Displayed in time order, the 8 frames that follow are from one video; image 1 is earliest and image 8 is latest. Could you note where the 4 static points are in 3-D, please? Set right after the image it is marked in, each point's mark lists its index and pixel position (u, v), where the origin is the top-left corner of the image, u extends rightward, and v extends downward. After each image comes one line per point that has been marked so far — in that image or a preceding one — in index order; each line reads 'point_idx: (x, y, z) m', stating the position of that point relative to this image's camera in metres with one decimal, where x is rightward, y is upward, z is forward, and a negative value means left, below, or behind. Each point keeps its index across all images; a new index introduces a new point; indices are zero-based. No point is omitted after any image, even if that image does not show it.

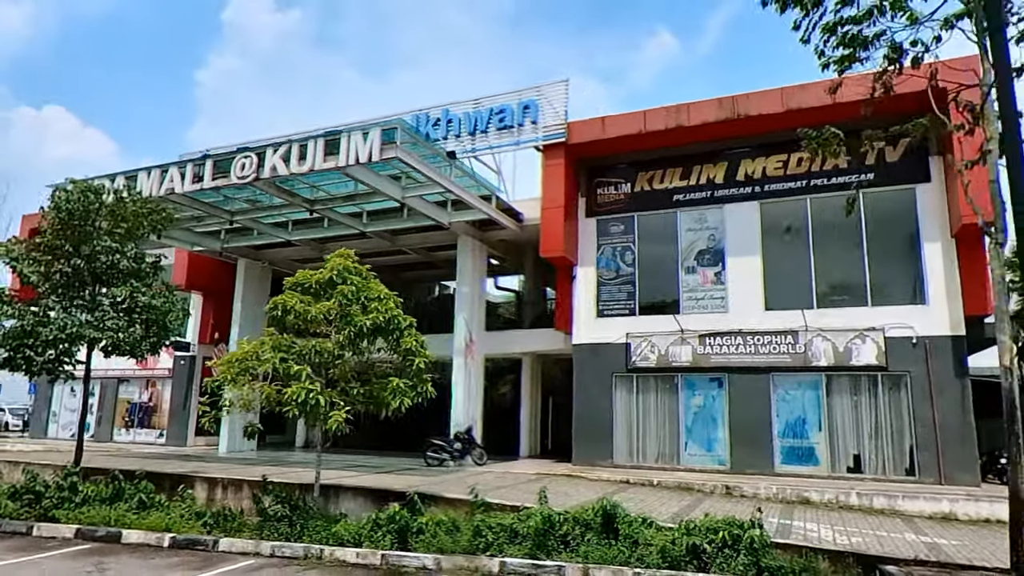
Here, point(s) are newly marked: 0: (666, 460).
0: (+4.2, -4.5, +13.6) m
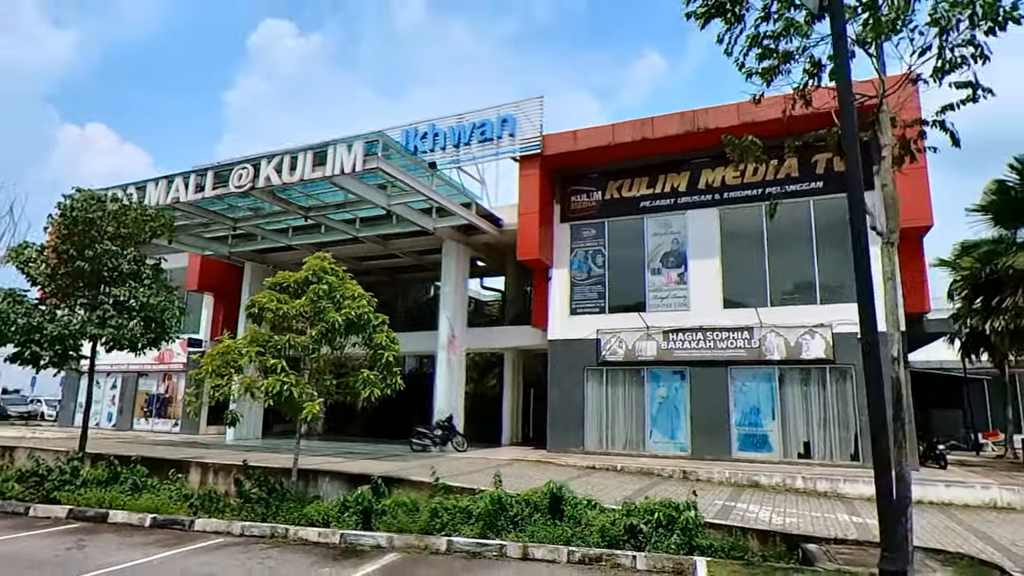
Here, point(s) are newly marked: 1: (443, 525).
0: (+3.4, -4.3, +14.2) m
1: (-0.9, -3.1, +6.8) m
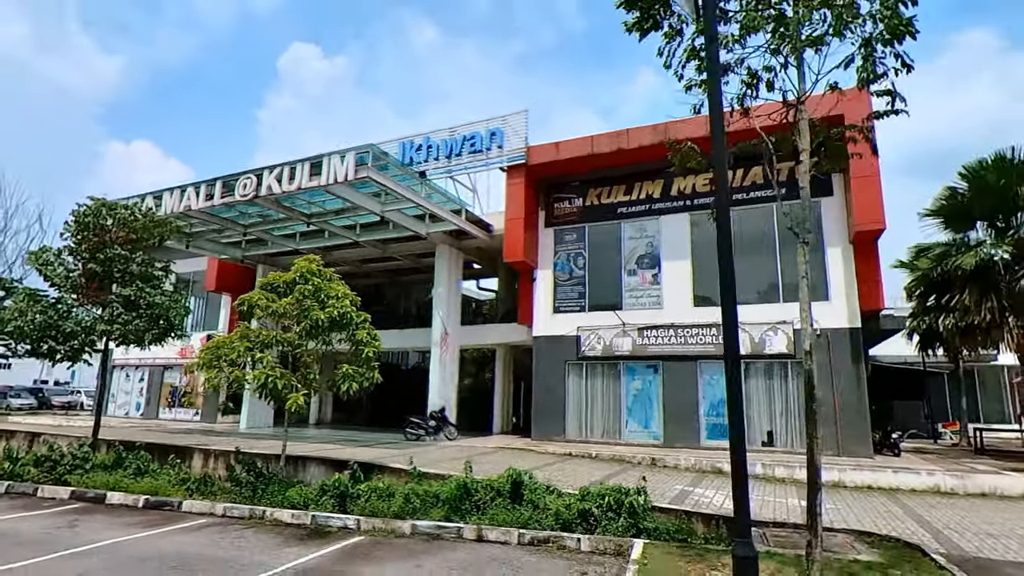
0: (+2.9, -4.2, +14.8) m
1: (-1.4, -3.1, +7.4) m
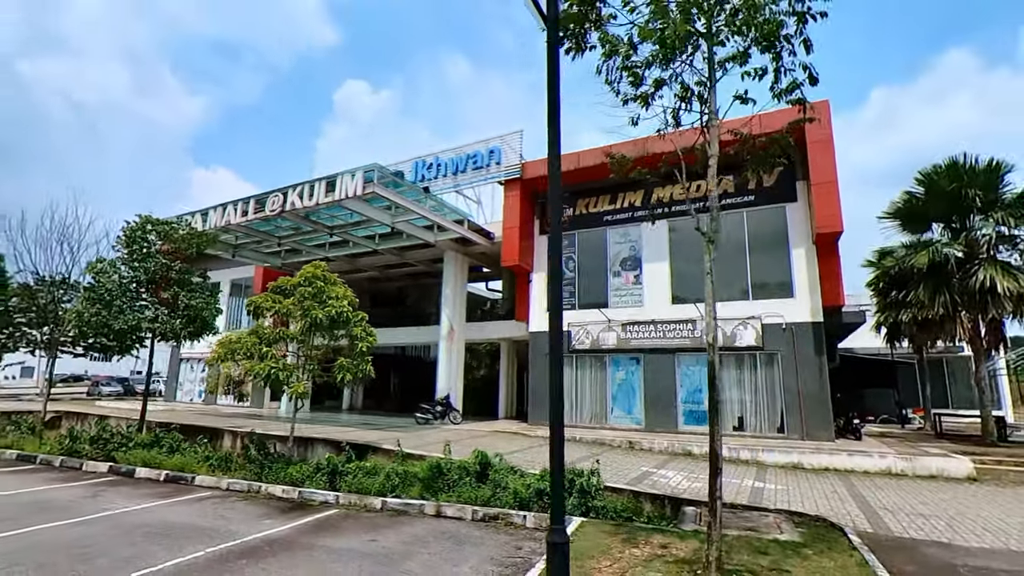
0: (+2.5, -3.9, +15.6) m
1: (-1.9, -3.2, +8.2) m
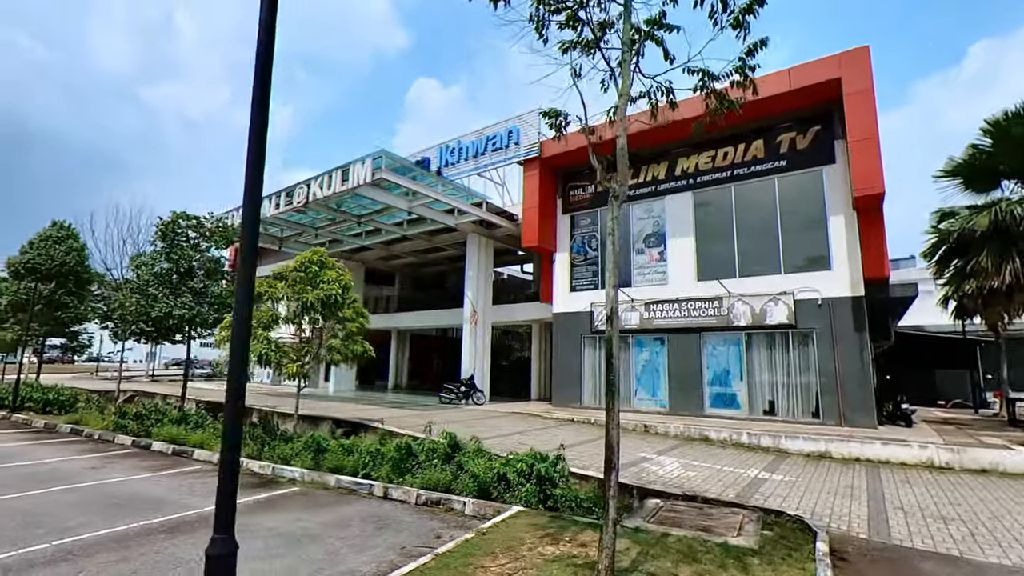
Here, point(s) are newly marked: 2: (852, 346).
0: (+3.1, -3.3, +14.9) m
1: (-2.4, -2.9, +8.3) m
2: (+7.7, -1.3, +11.7) m
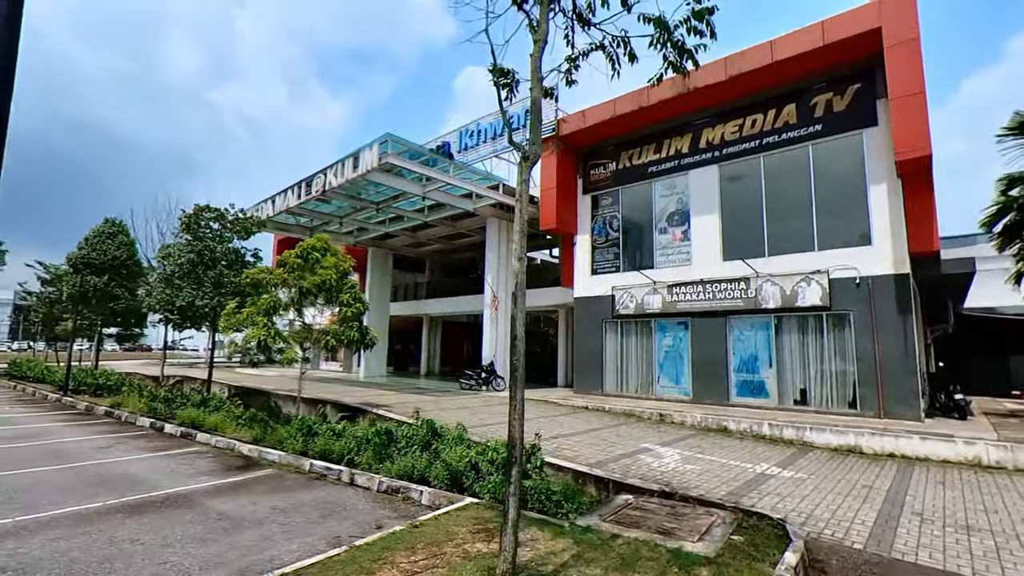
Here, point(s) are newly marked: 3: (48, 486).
0: (+3.6, -2.8, +14.2) m
1: (-2.6, -2.6, +8.2) m
2: (+7.8, -0.8, +10.5) m
3: (-5.8, -2.5, +6.5) m
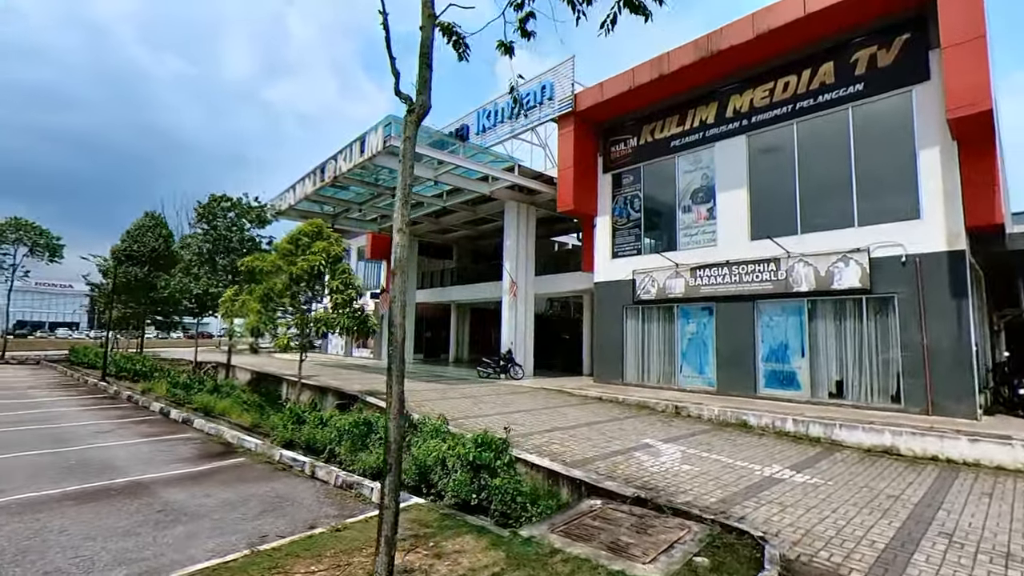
0: (+3.9, -2.3, +13.3) m
1: (-2.8, -2.4, +7.9) m
2: (+7.7, -0.5, +9.2) m
3: (-6.2, -2.3, +6.6) m
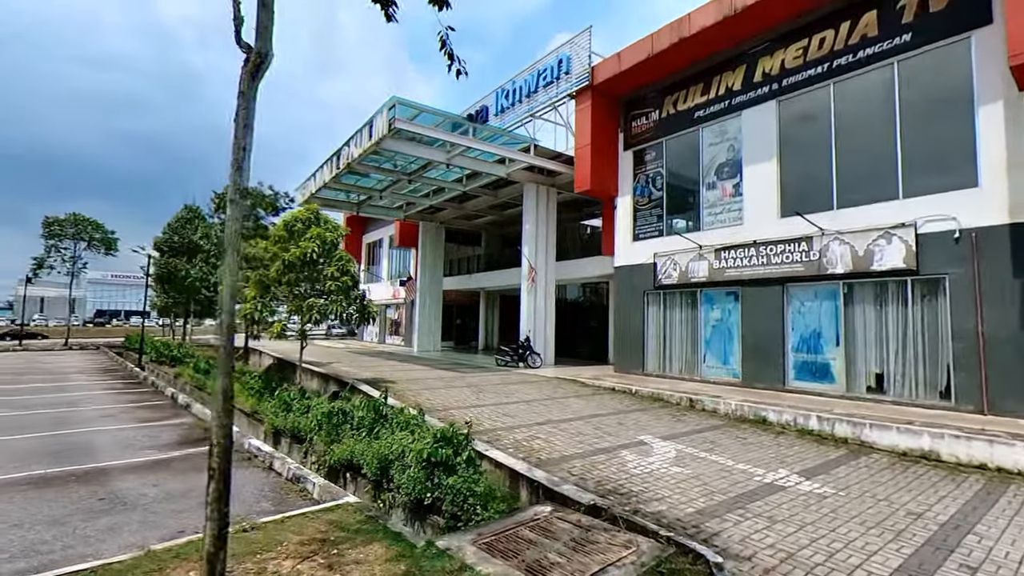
0: (+4.2, -2.0, +12.4) m
1: (-3.1, -2.2, +7.7) m
2: (+7.5, -0.2, +7.8) m
3: (-6.6, -2.2, +6.7) m
